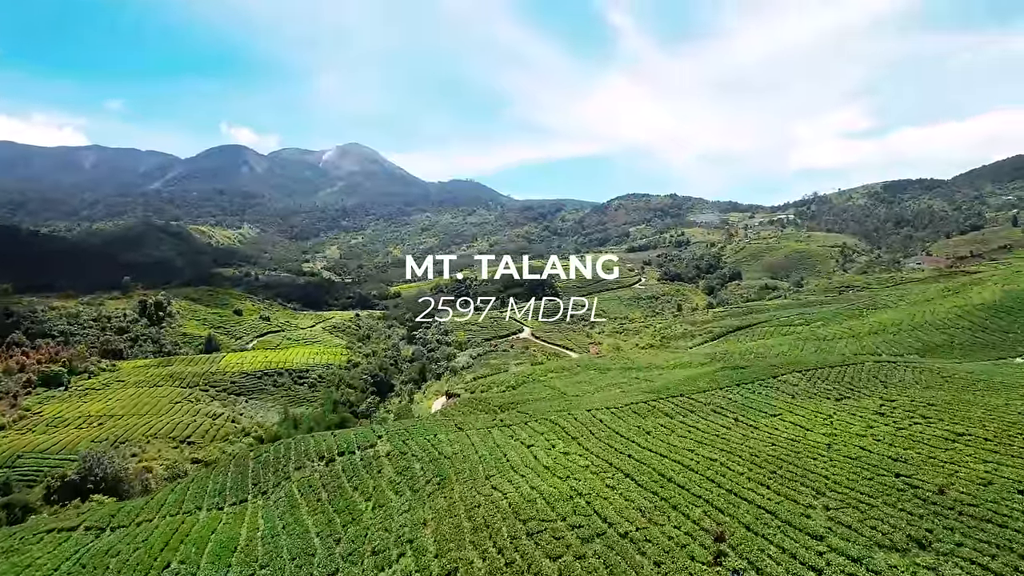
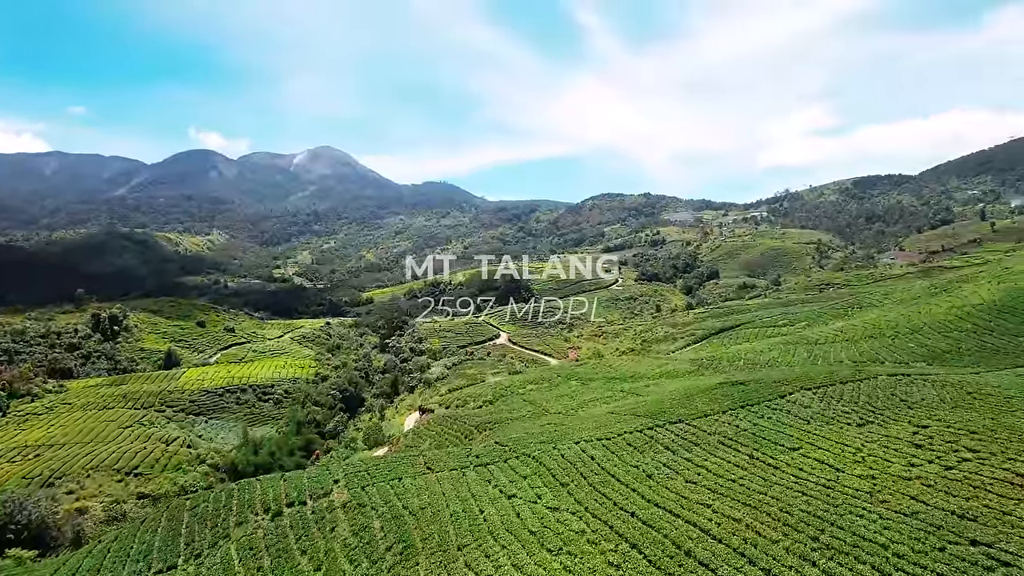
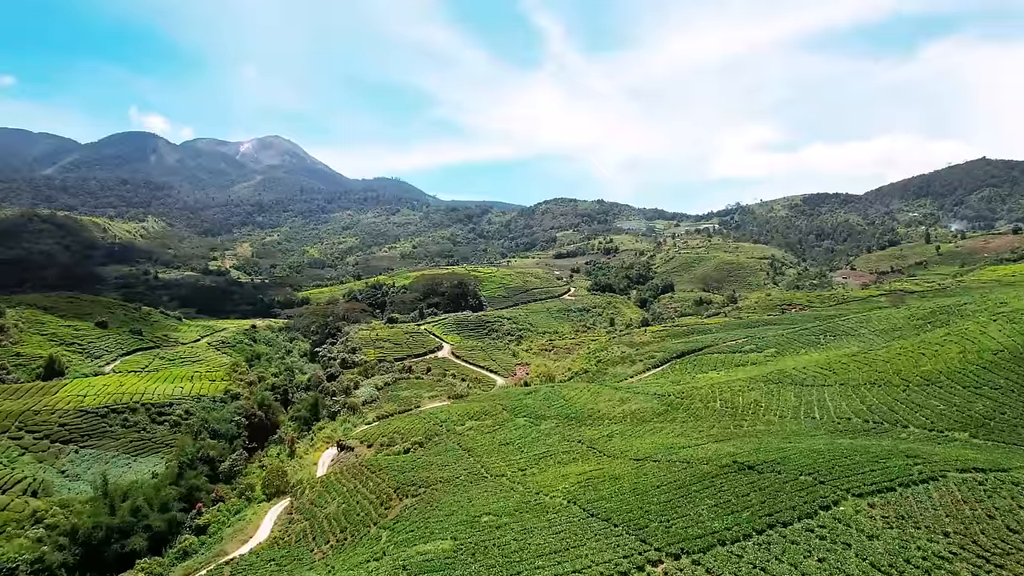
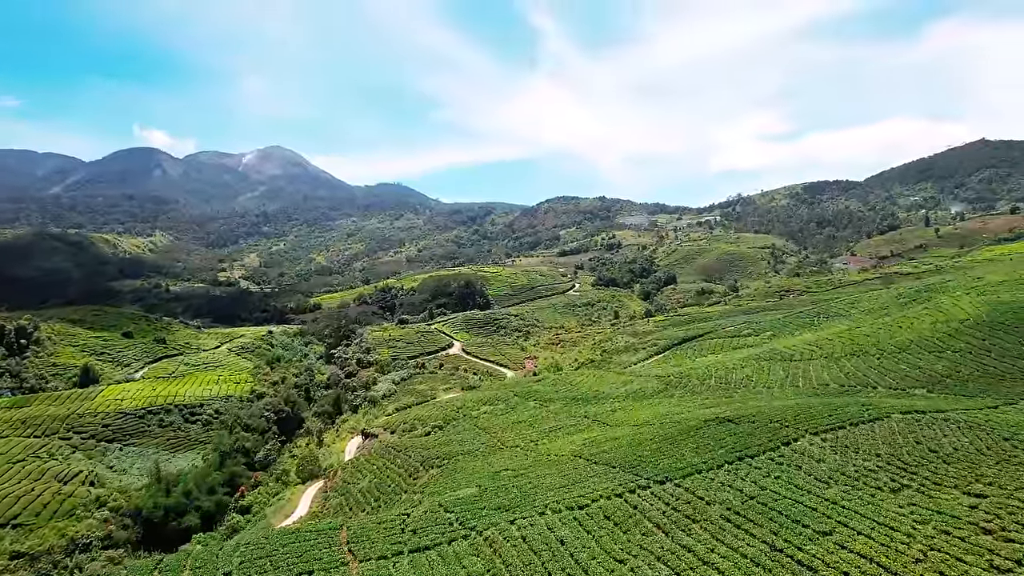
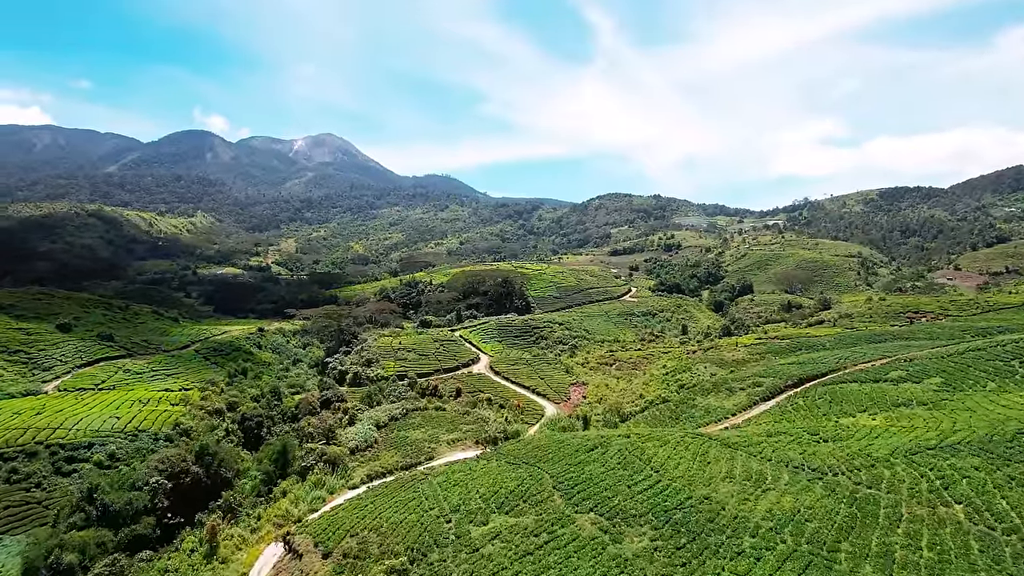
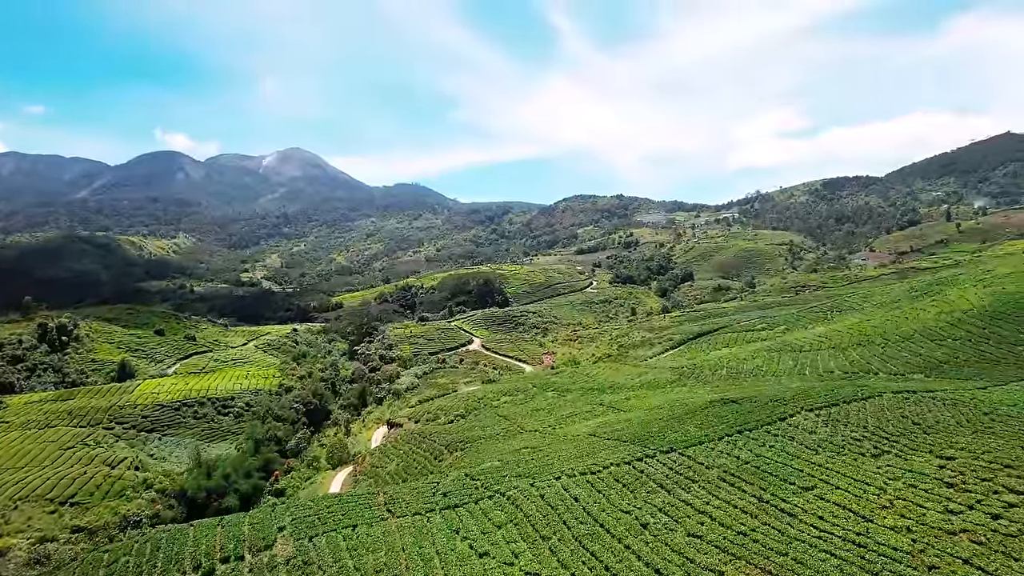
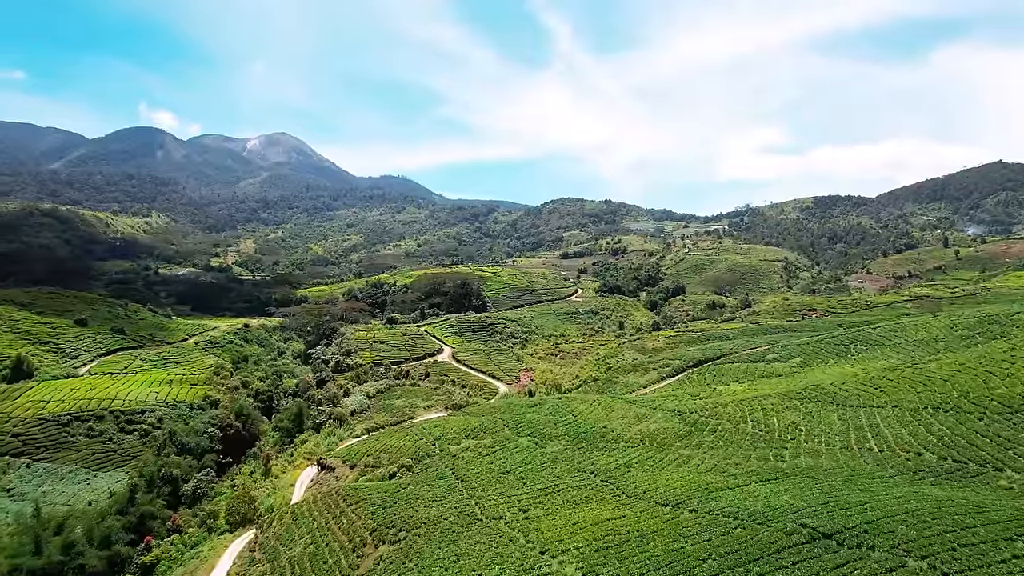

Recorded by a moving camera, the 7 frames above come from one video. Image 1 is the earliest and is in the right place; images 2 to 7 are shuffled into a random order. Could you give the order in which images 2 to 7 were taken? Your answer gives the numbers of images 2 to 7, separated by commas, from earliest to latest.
2, 6, 4, 3, 7, 5
